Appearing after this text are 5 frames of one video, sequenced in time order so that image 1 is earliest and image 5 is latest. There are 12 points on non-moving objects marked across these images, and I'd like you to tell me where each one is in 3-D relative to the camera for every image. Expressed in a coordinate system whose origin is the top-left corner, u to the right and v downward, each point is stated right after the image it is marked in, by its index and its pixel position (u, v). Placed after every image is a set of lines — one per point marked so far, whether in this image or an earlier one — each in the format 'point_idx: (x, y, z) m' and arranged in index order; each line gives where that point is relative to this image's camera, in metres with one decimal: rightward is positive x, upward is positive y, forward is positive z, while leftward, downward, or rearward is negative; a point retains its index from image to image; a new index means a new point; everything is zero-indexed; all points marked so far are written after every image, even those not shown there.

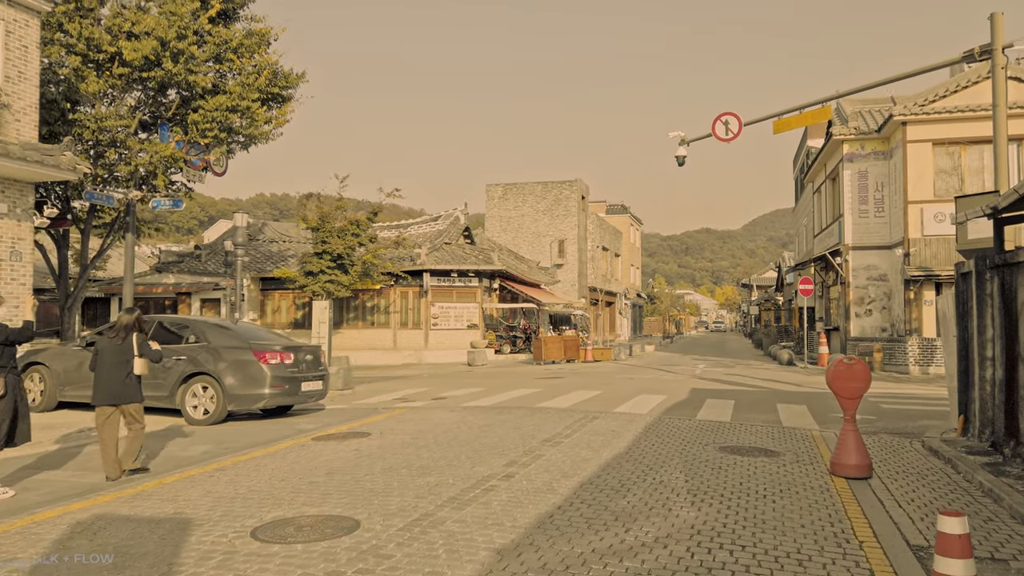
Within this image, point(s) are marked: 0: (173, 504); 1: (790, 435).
0: (-2.6, -1.6, +5.8) m
1: (+3.4, -1.8, +9.4) m
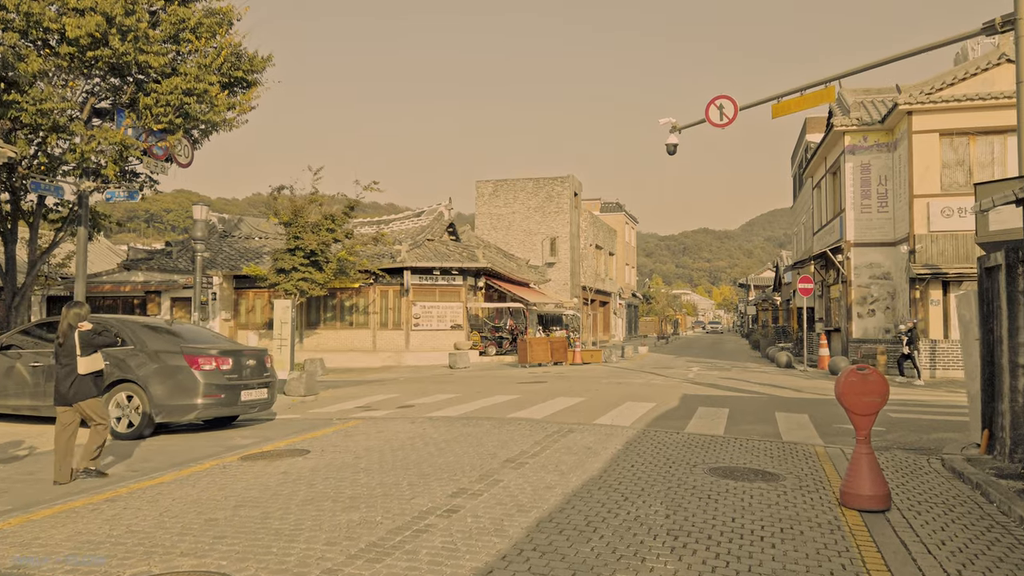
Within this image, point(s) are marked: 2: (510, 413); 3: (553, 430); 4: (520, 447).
0: (-3.0, -1.6, +4.6) m
1: (+3.0, -1.8, +8.2) m
2: (0.0, -1.7, +10.3) m
3: (+0.5, -1.7, +9.0) m
4: (+0.1, -1.6, +7.9) m
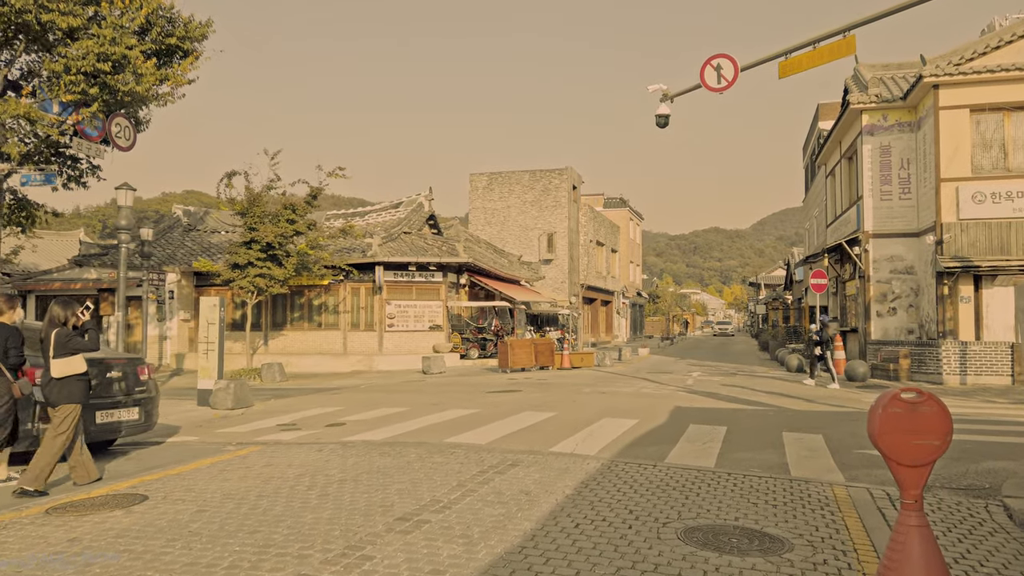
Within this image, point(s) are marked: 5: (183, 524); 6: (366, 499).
0: (-3.7, -1.5, +2.6) m
1: (+2.3, -1.7, +6.1) m
2: (-0.7, -1.6, +8.3) m
3: (-0.2, -1.6, +6.9) m
4: (-0.6, -1.6, +5.8) m
5: (-2.2, -1.6, +5.1) m
6: (-1.1, -1.6, +5.7) m
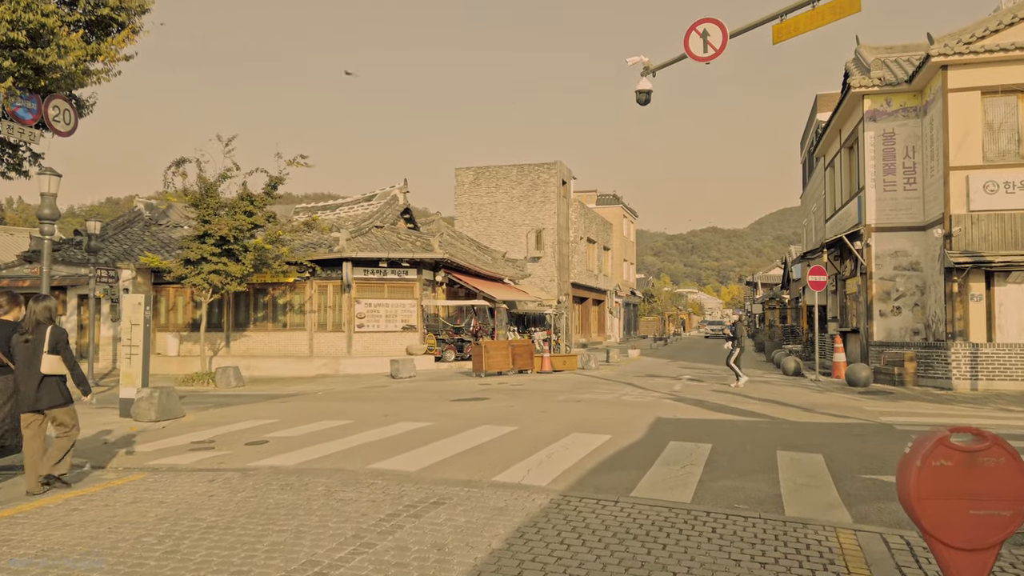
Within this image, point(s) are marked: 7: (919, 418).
0: (-4.2, -1.5, +1.2) m
1: (+1.8, -1.6, +4.7) m
2: (-1.2, -1.6, +6.9) m
3: (-0.7, -1.5, +5.6) m
4: (-1.1, -1.5, +4.4) m
5: (-2.7, -1.5, +3.7) m
6: (-1.6, -1.5, +4.3) m
7: (+6.2, -2.0, +11.7) m
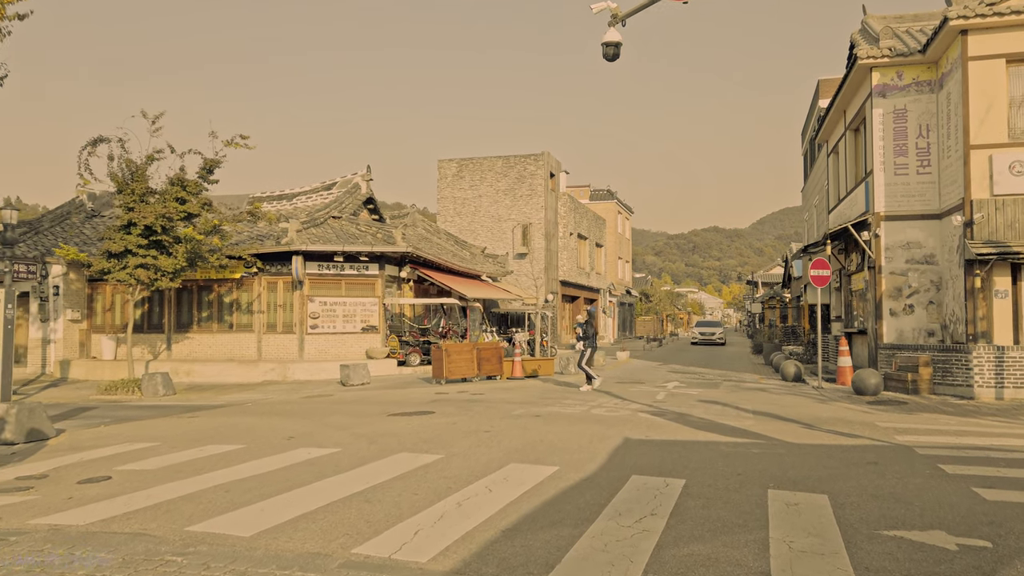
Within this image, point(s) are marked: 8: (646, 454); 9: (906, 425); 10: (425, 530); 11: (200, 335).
0: (-5.0, -1.4, -0.7) m
1: (+1.0, -1.6, +2.8) m
2: (-2.0, -1.5, +4.9) m
3: (-1.5, -1.5, +3.6) m
4: (-1.9, -1.4, +2.5) m
5: (-3.5, -1.4, +1.8) m
6: (-2.4, -1.4, +2.3) m
7: (+5.5, -1.9, +9.8) m
8: (+1.4, -1.7, +8.1) m
9: (+5.5, -1.9, +10.8) m
10: (-0.6, -1.5, +4.9) m
11: (-7.6, -1.1, +18.7) m
